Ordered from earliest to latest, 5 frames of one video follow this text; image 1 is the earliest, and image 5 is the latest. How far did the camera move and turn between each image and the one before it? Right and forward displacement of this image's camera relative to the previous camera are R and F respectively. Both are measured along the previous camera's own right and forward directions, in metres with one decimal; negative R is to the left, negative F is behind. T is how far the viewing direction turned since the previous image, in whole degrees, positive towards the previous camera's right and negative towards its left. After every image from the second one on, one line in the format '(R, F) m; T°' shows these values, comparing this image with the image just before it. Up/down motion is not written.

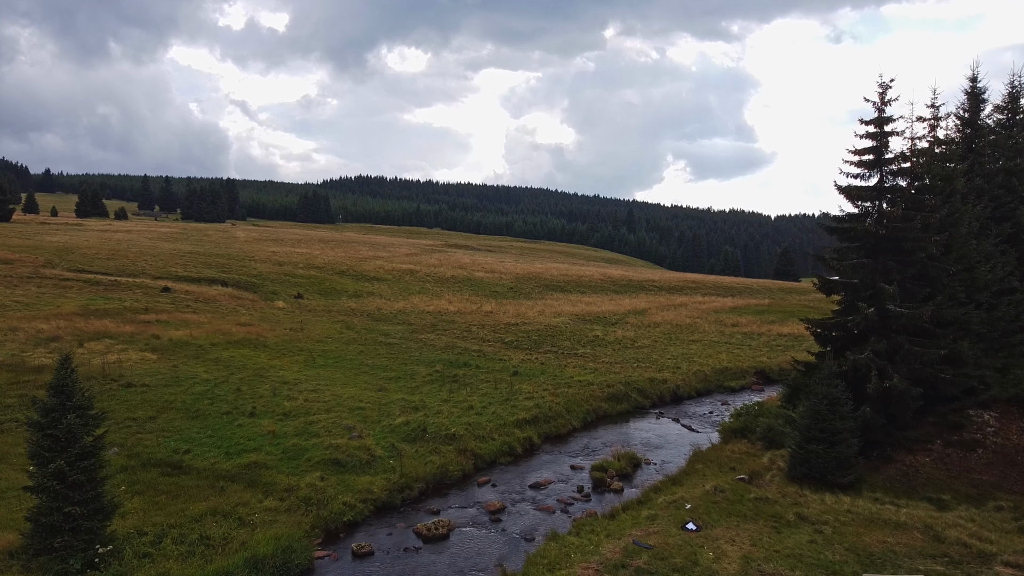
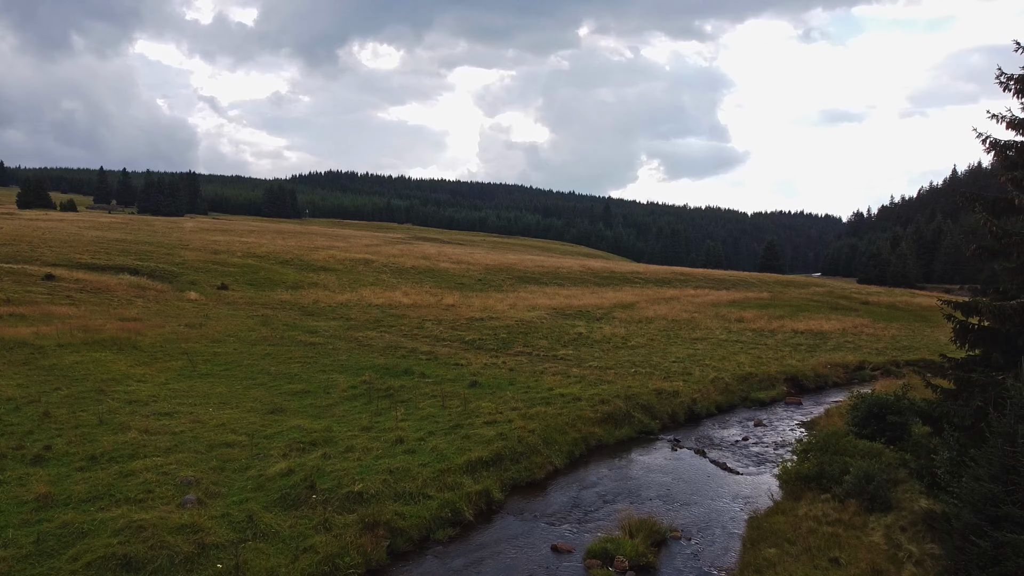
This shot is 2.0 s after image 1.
(+0.5, +8.0) m; +2°
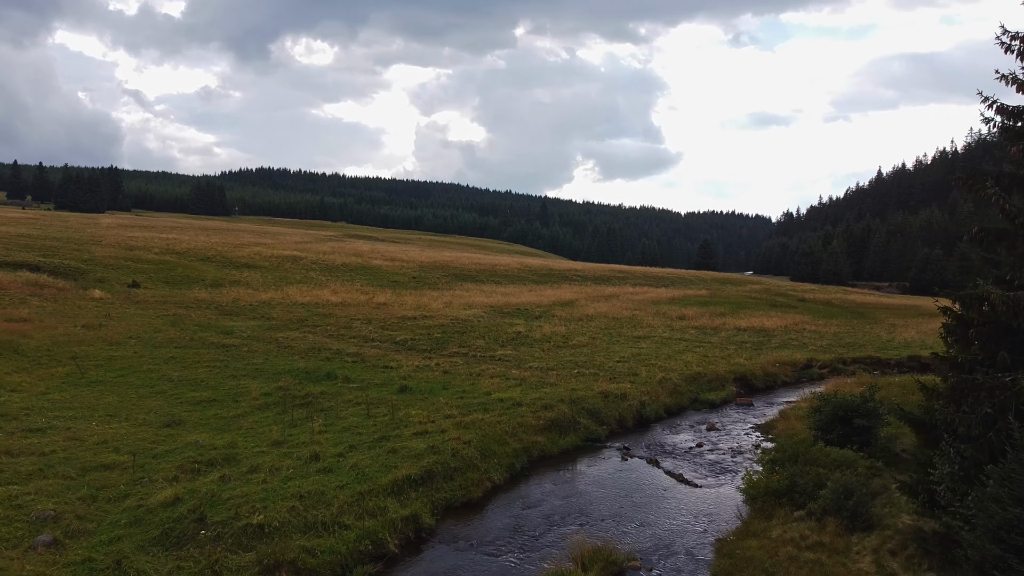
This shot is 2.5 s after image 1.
(+0.1, +1.9) m; +4°
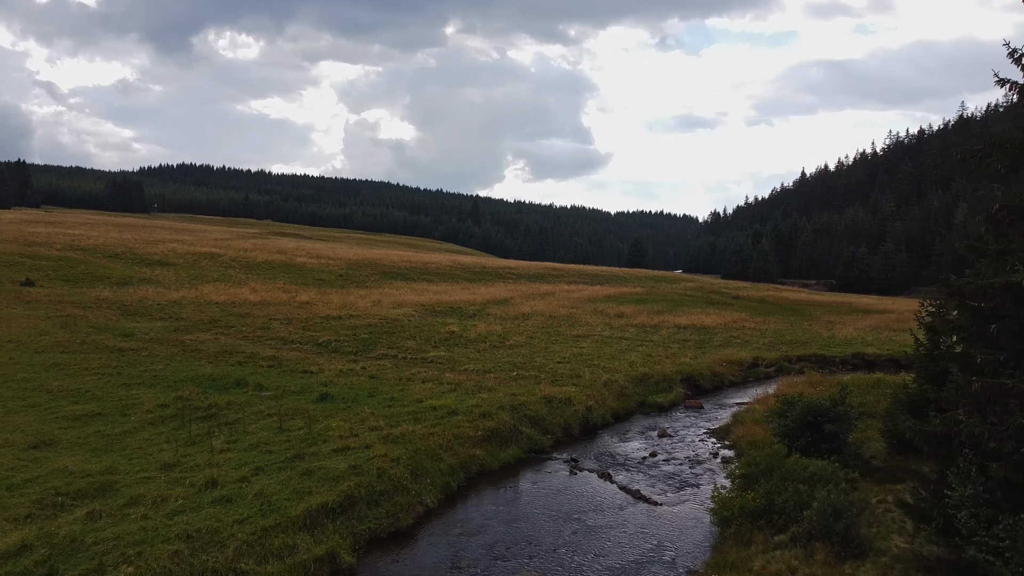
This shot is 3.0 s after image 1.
(-0.1, +1.9) m; +5°
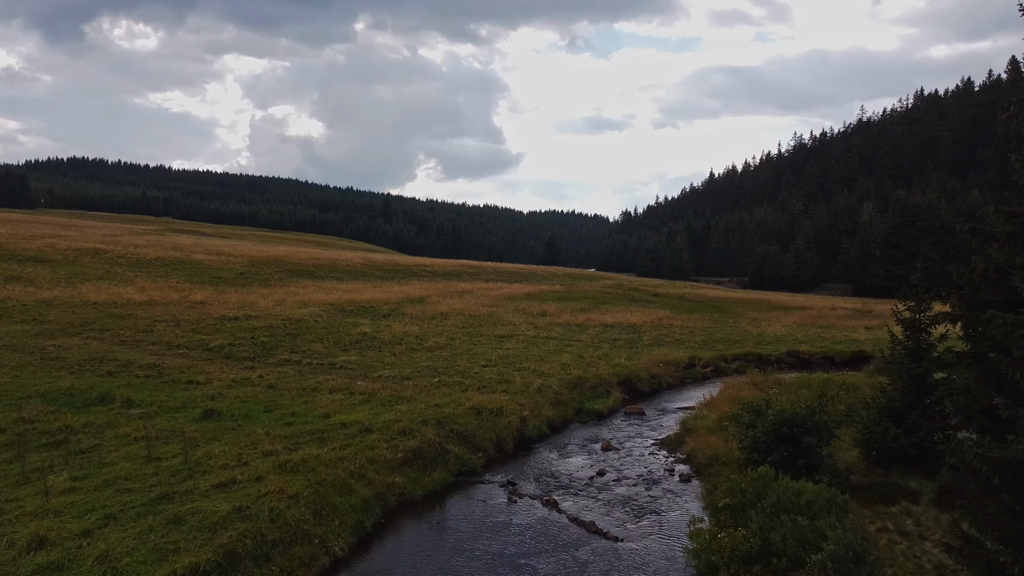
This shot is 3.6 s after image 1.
(-0.2, +2.5) m; +6°
